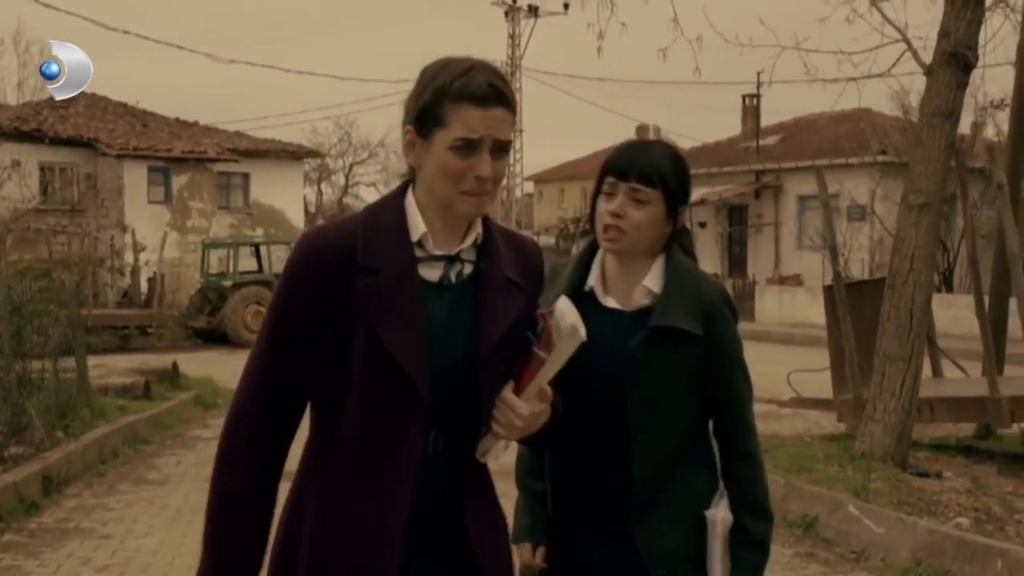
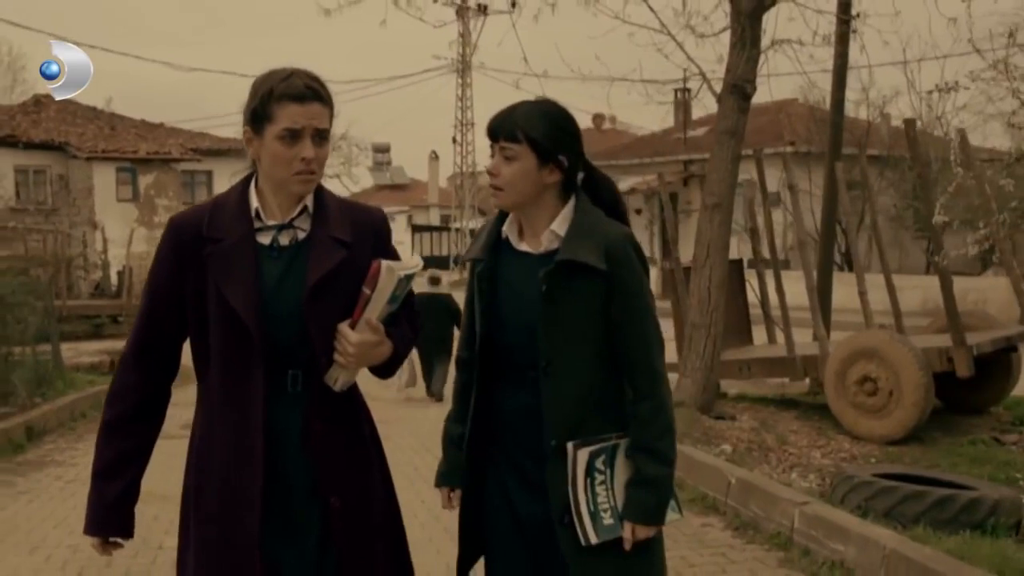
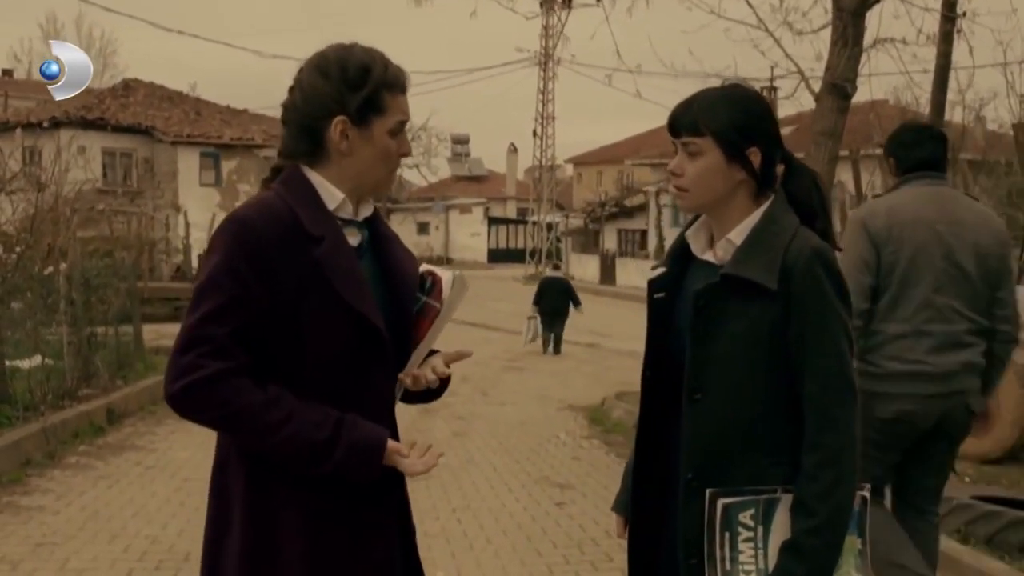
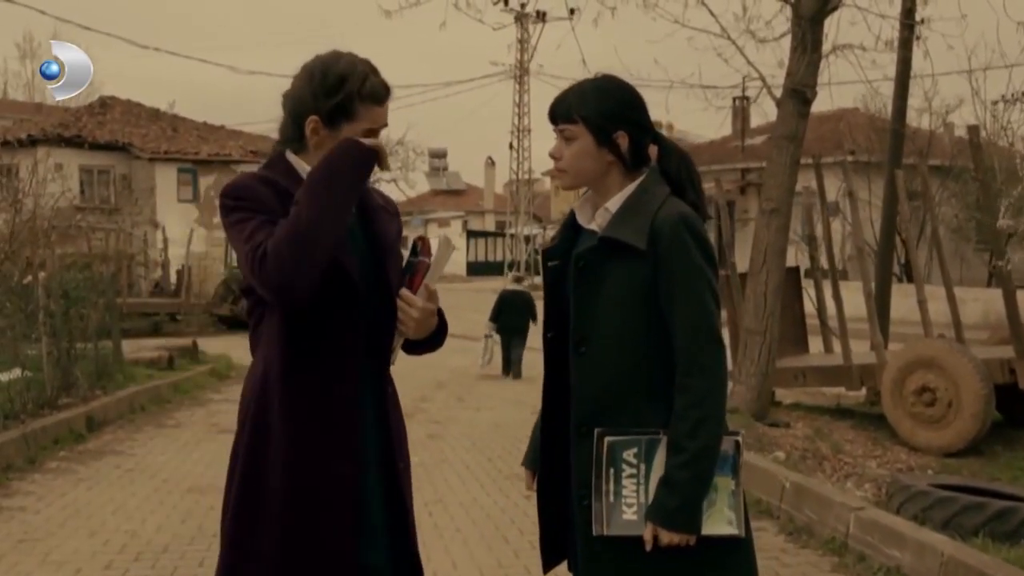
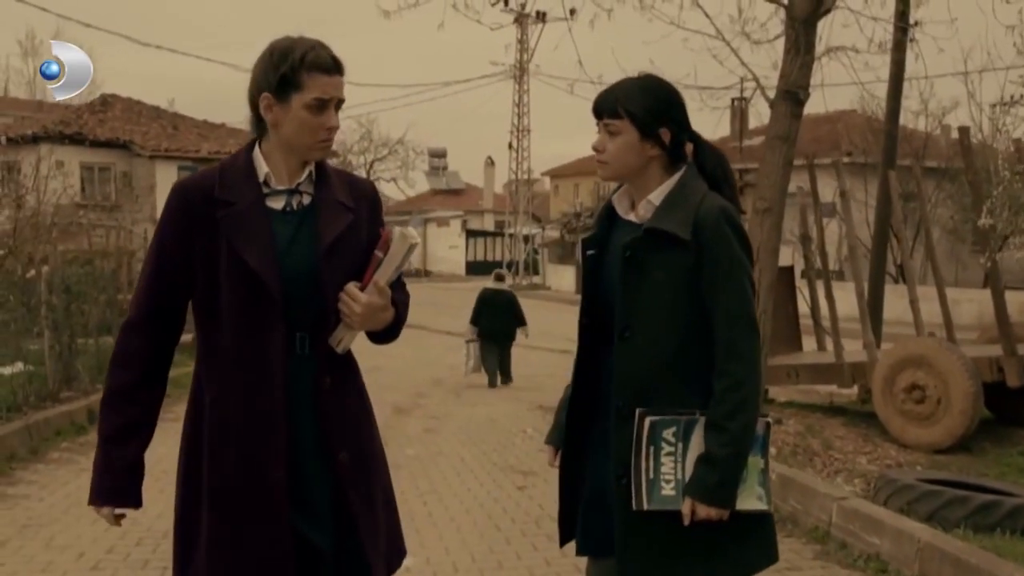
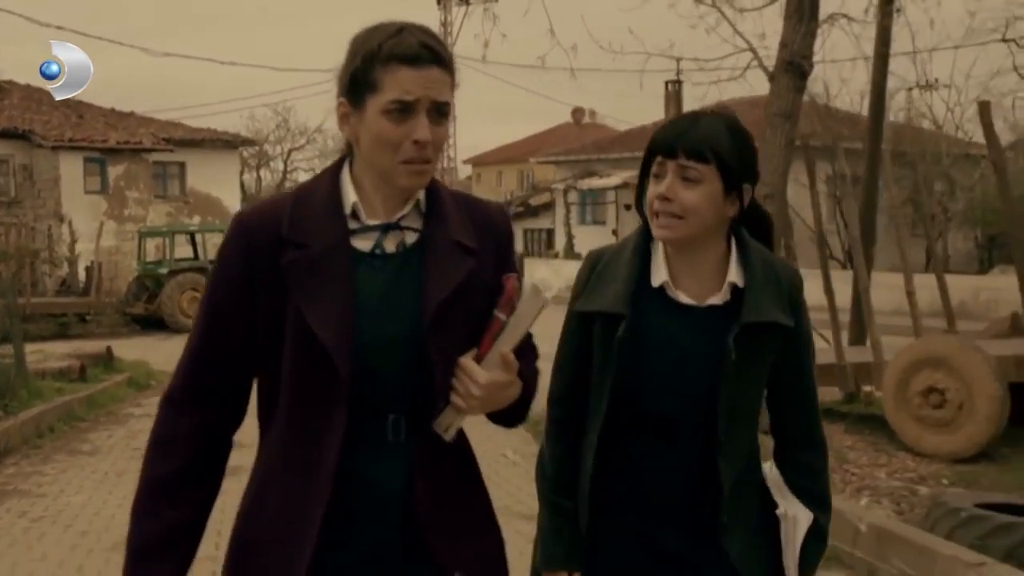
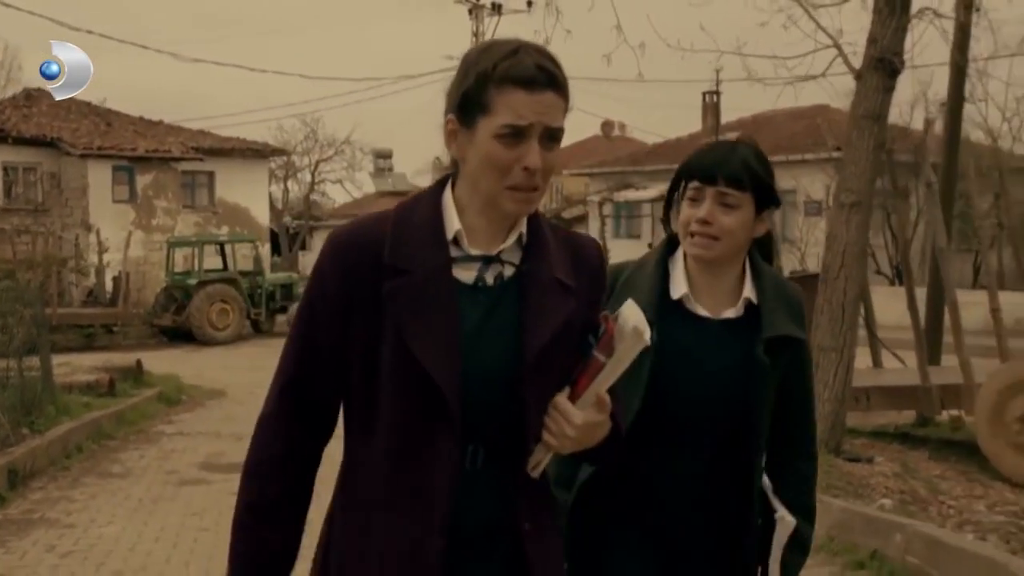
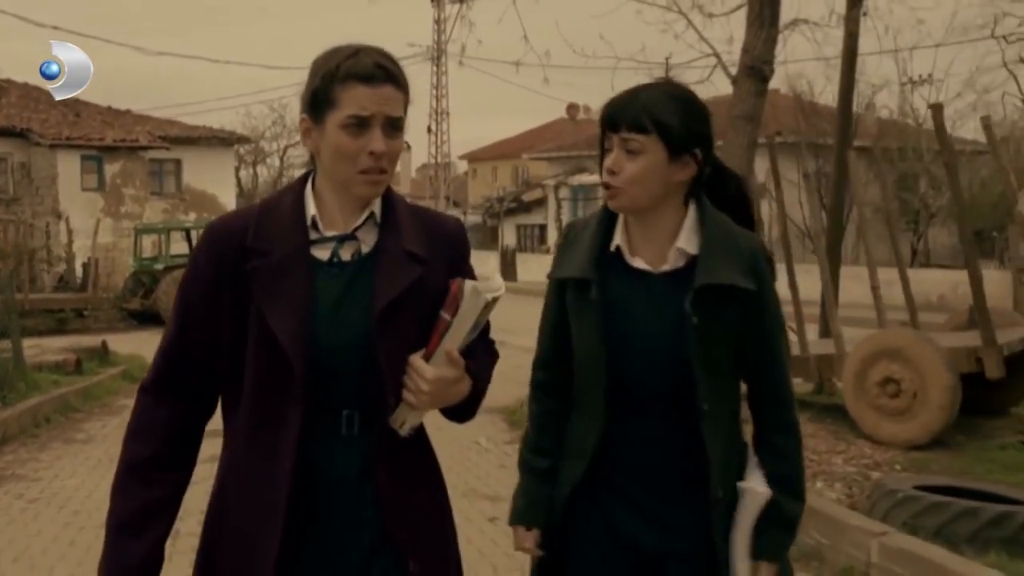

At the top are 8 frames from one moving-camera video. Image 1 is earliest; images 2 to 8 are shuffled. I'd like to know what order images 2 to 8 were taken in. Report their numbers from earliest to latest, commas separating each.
7, 6, 8, 2, 5, 4, 3
